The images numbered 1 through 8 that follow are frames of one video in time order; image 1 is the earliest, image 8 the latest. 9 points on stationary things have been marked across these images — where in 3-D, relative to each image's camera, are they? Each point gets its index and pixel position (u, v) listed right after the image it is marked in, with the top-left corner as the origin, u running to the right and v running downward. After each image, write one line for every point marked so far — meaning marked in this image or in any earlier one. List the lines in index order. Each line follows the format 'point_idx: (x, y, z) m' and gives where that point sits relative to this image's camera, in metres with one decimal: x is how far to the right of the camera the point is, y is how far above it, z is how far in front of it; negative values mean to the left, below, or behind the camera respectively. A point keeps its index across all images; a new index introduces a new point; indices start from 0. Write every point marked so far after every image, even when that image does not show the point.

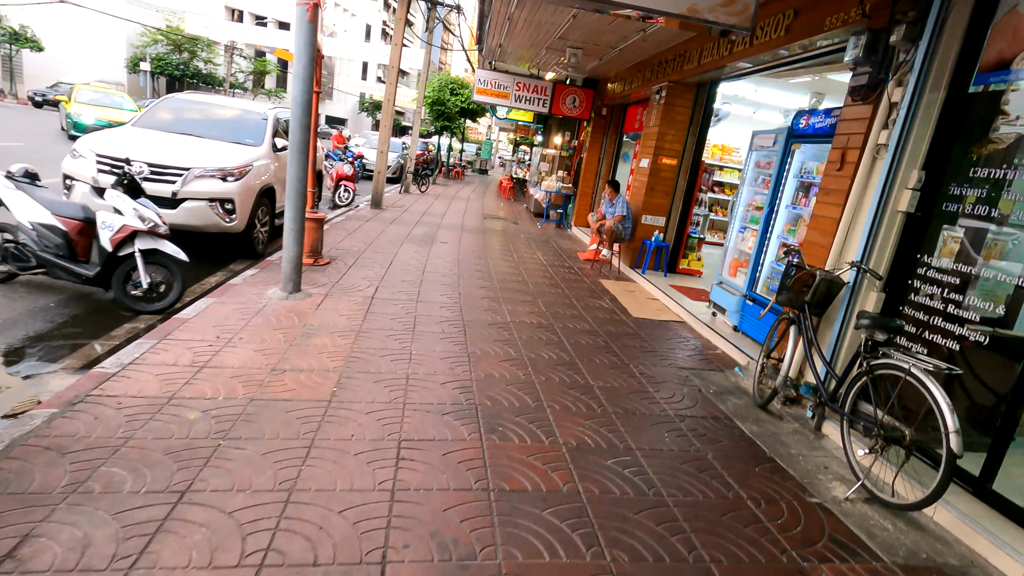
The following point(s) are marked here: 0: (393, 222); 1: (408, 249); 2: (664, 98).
0: (-2.3, +1.3, +10.4) m
1: (-1.6, +0.6, +8.1) m
2: (+2.1, +2.7, +7.5) m
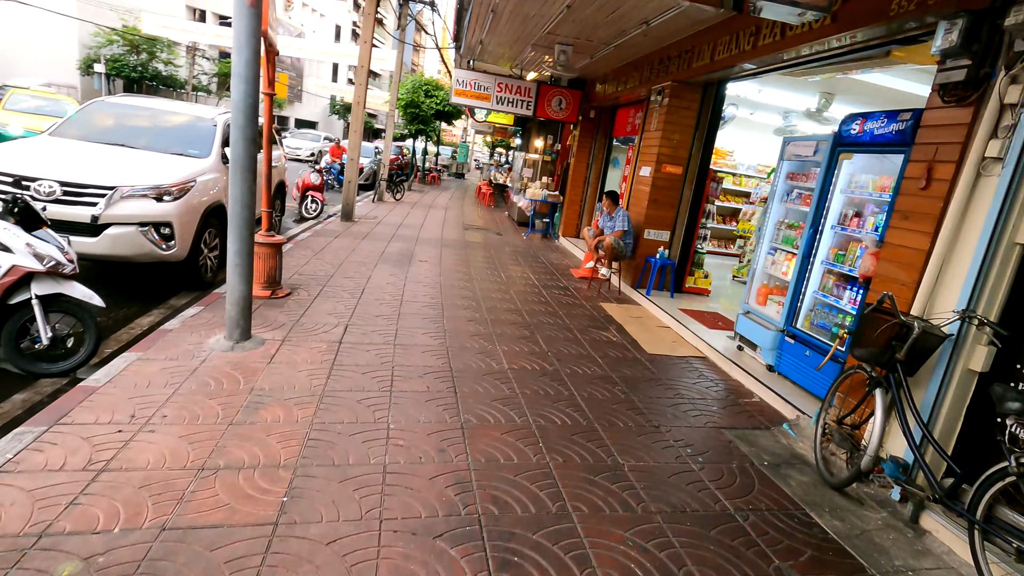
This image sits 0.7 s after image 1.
0: (-2.6, +0.9, +9.5) m
1: (-1.7, +0.2, +7.2) m
2: (+2.0, +2.4, +6.8) m
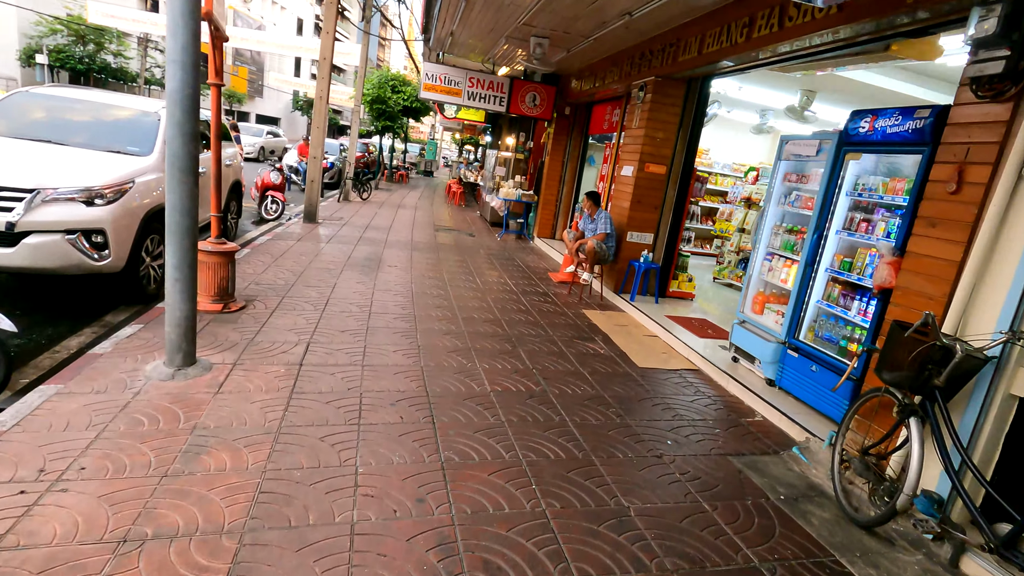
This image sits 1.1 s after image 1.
0: (-3.0, +0.8, +8.9) m
1: (-2.0, +0.1, +6.7) m
2: (+1.7, +2.3, +6.4) m
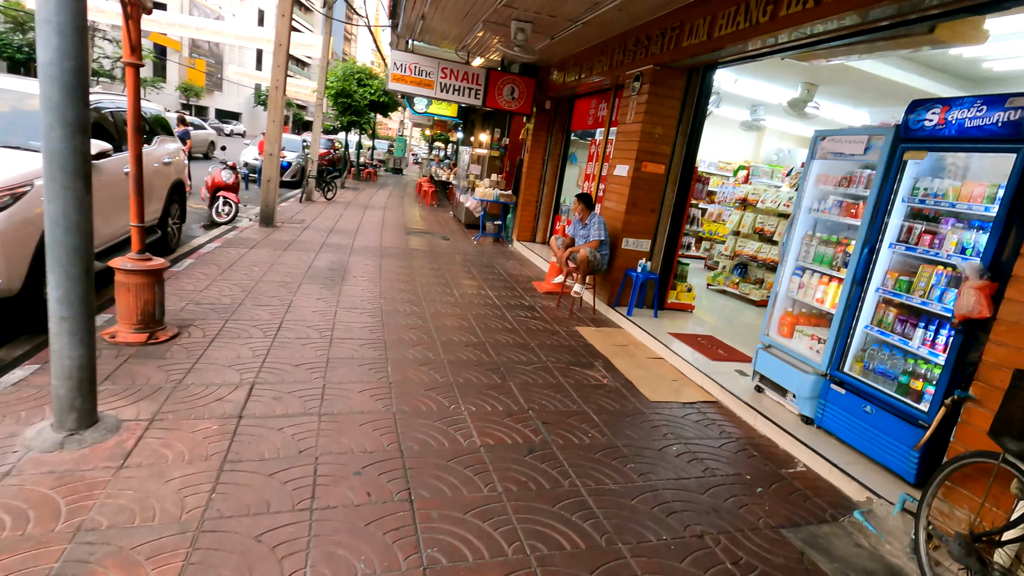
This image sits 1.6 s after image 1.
0: (-3.3, +0.6, +8.0) m
1: (-2.2, 0.0, +5.8) m
2: (+1.4, +2.2, +5.8) m
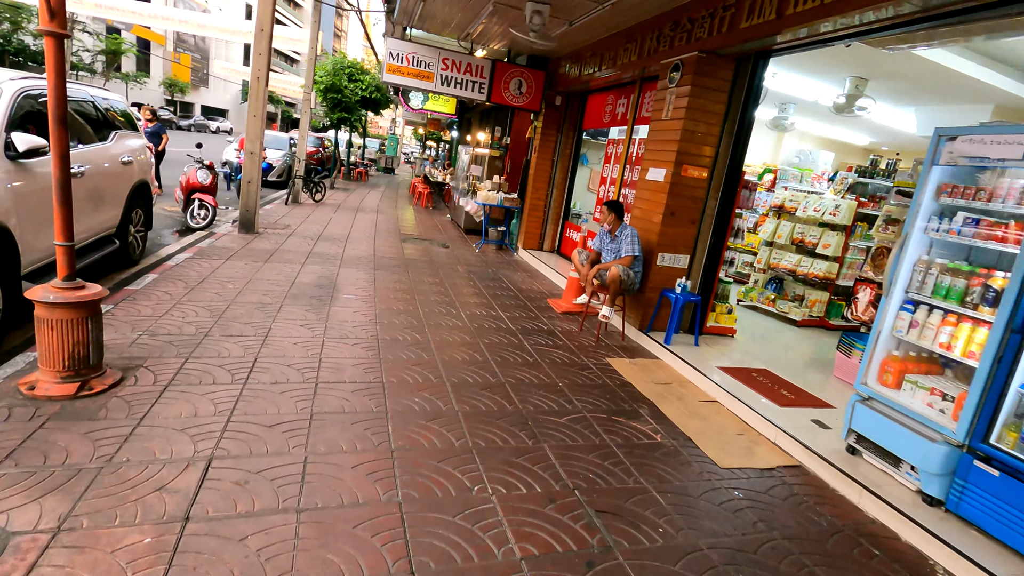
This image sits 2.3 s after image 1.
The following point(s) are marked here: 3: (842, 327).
0: (-3.2, +0.4, +7.1) m
1: (-2.0, -0.3, +5.0) m
2: (+1.6, +1.9, +5.0) m
3: (+4.2, -0.5, +6.9) m
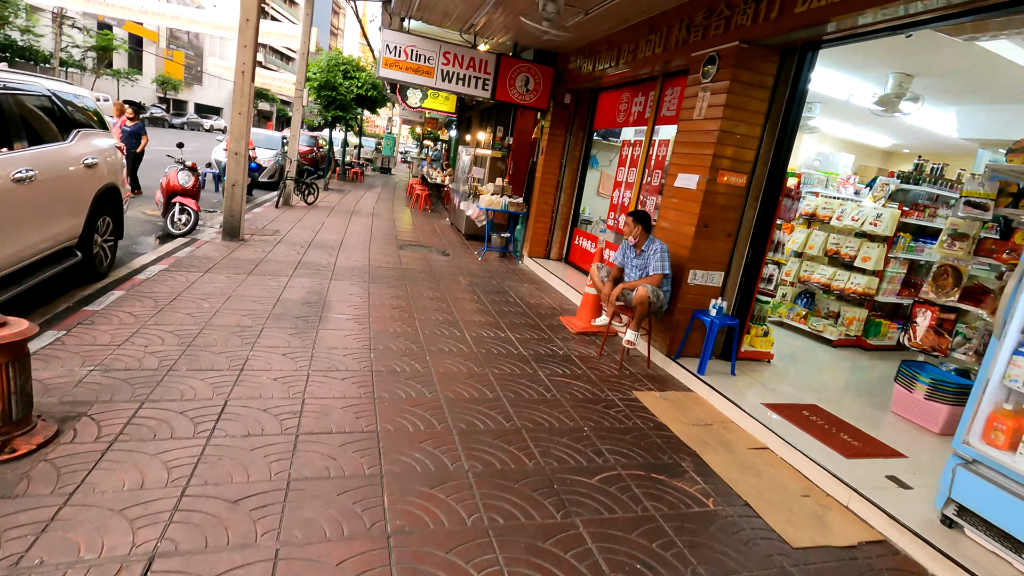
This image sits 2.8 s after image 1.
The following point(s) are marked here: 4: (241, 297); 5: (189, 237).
0: (-3.1, +0.2, +6.5) m
1: (-1.9, -0.4, +4.3) m
2: (+1.7, +1.8, +4.4) m
3: (+4.3, -0.7, +6.3) m
4: (-2.6, -0.1, +5.3) m
5: (-4.8, +0.8, +8.1) m
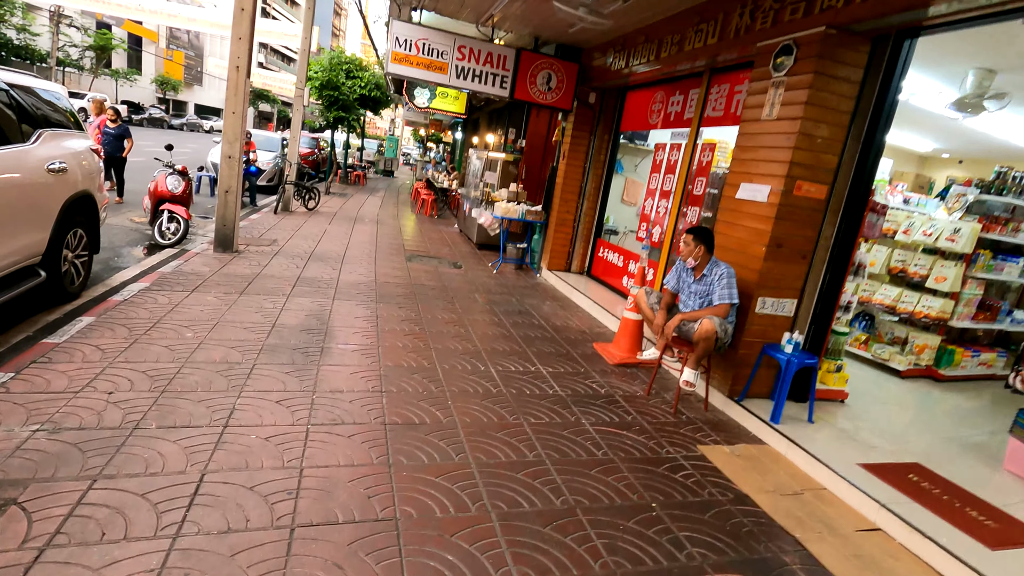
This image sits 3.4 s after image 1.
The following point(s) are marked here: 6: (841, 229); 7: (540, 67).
0: (-2.8, 0.0, +5.8) m
1: (-1.7, -0.6, +3.6) m
2: (+2.0, +1.5, +3.7) m
3: (+4.6, -0.9, +5.6) m
4: (-2.4, -0.3, +4.6) m
5: (-4.6, +0.5, +7.4) m
6: (+2.4, +0.4, +3.9) m
7: (+0.4, +3.0, +7.3) m
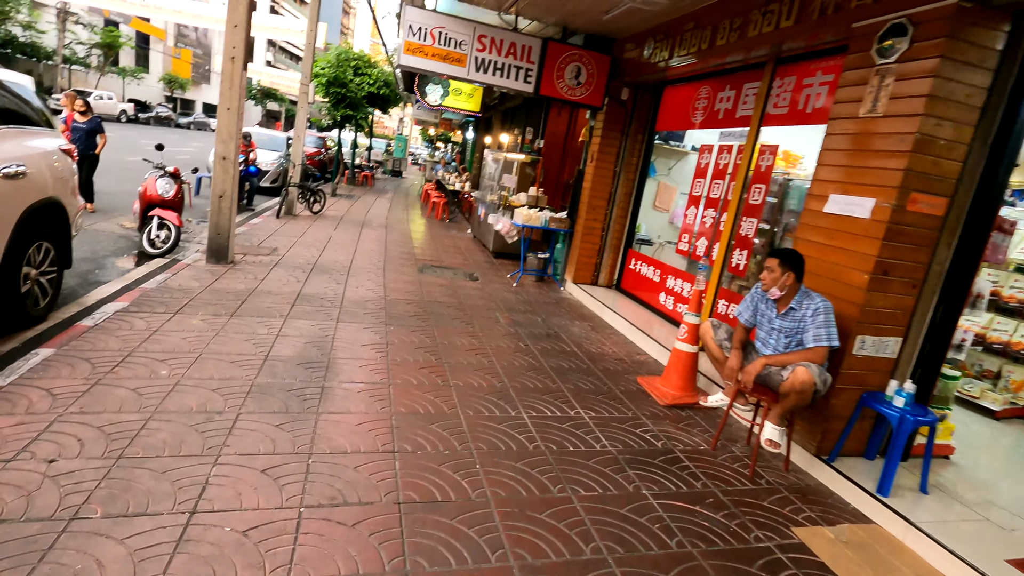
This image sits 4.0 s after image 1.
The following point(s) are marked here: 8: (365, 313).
0: (-2.6, -0.1, +5.1) m
1: (-1.4, -0.8, +2.9) m
2: (+2.3, +1.3, +2.9) m
3: (+4.8, -1.2, +4.8) m
4: (-2.1, -0.5, +3.9) m
5: (-4.3, +0.4, +6.7) m
6: (+2.6, +0.2, +3.1) m
7: (+0.7, +2.8, +6.5) m
8: (-1.5, -0.2, +5.4) m
